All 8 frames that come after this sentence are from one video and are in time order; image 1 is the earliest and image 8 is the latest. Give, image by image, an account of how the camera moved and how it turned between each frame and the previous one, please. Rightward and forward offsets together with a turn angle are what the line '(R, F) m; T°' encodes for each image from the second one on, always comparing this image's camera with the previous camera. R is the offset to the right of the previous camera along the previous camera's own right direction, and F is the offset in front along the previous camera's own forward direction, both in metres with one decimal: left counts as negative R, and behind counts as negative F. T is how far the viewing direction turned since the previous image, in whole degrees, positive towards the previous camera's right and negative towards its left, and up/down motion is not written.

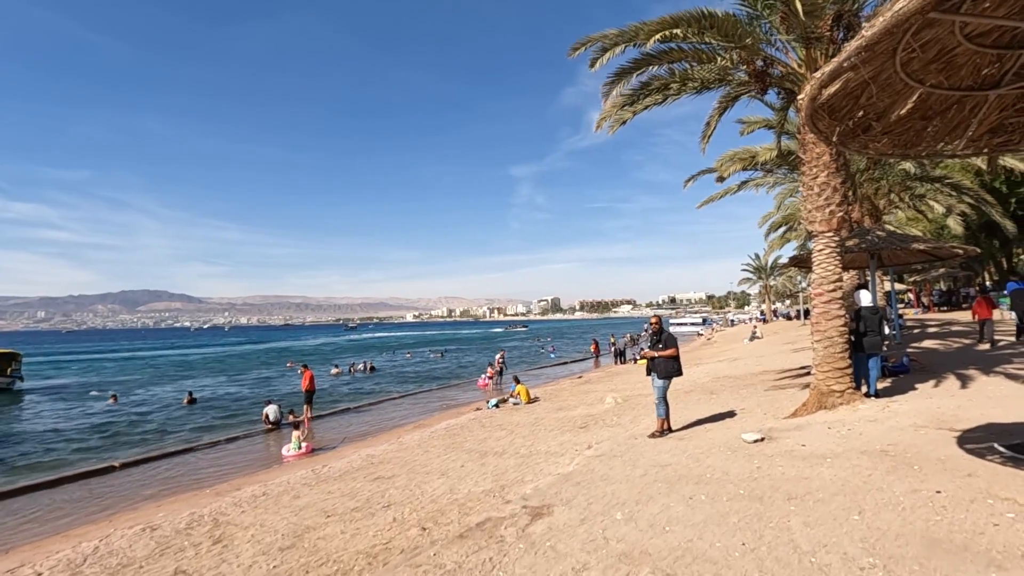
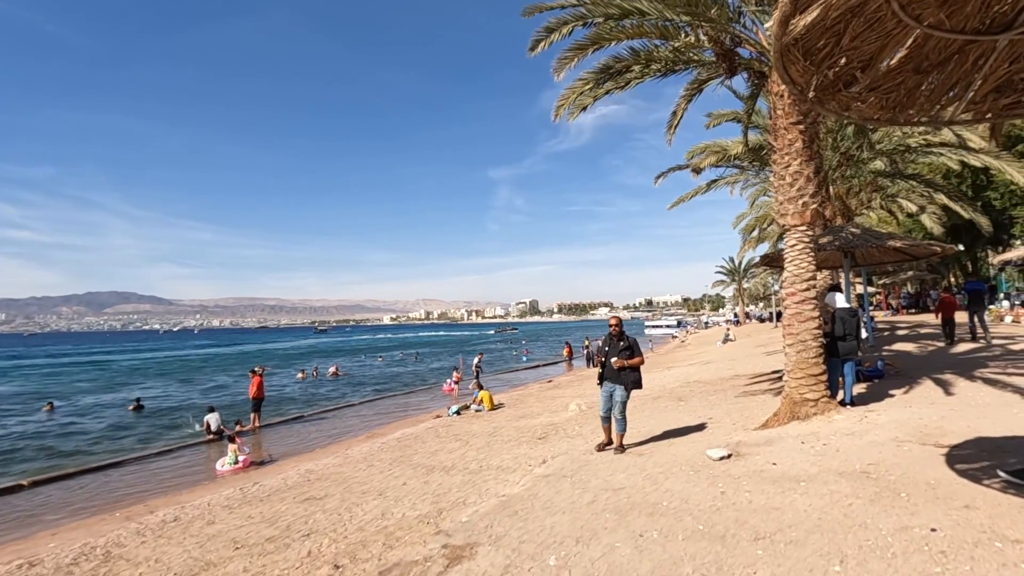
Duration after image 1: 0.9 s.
(+0.5, +0.8) m; +2°
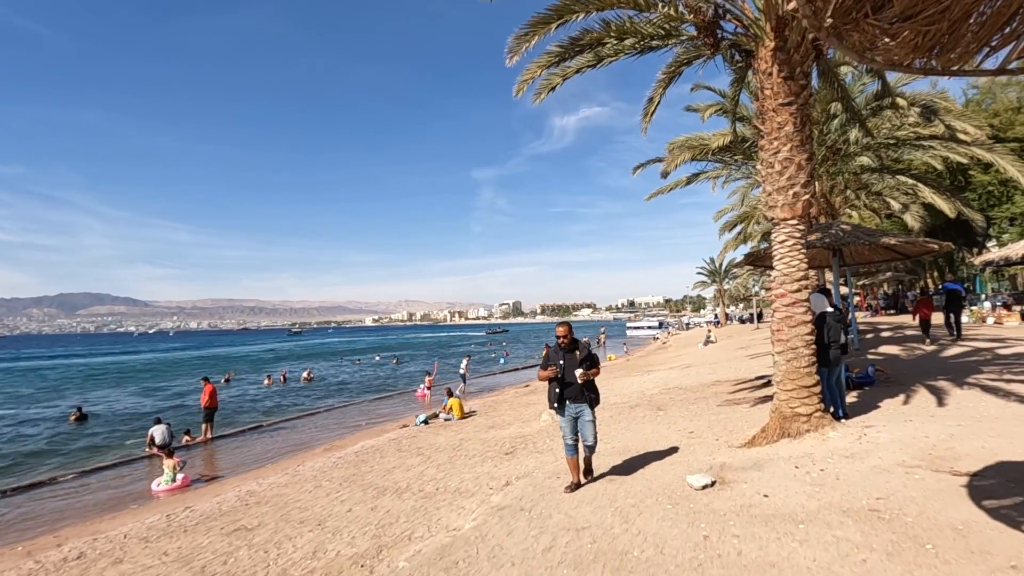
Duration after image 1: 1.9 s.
(+0.3, +0.9) m; +2°
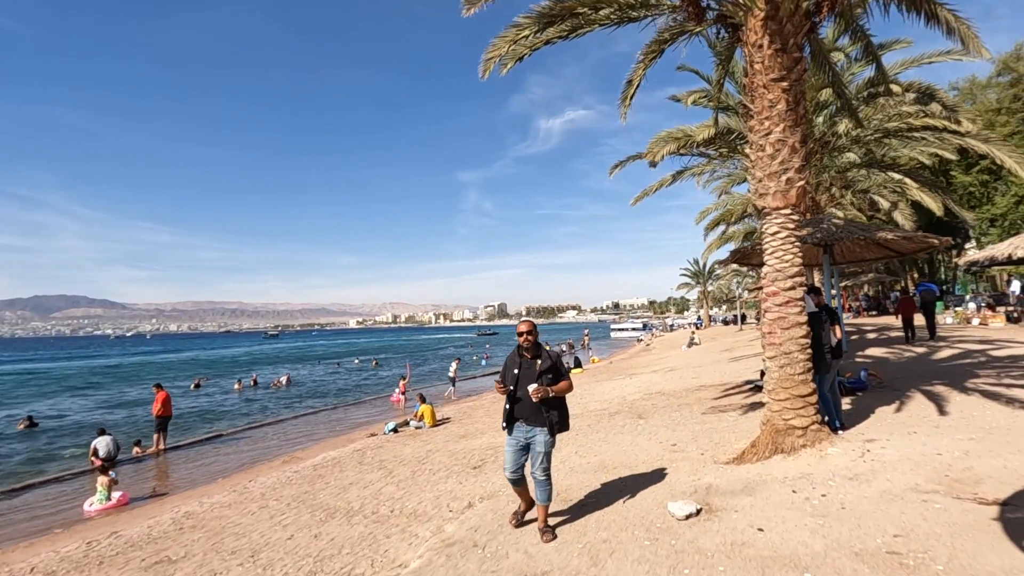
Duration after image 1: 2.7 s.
(+0.3, +0.8) m; +2°
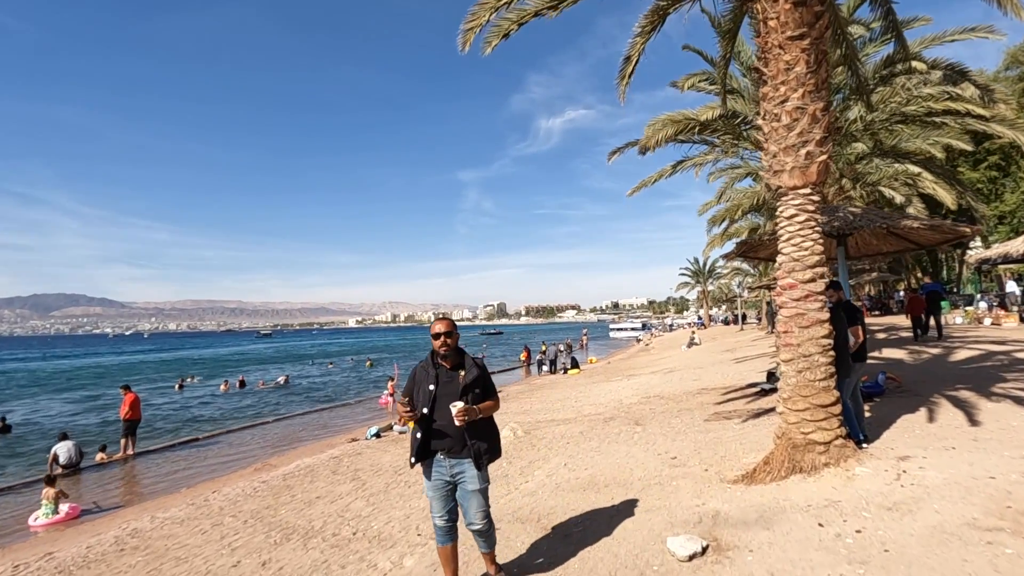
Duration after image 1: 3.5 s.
(+0.2, +0.8) m; 0°
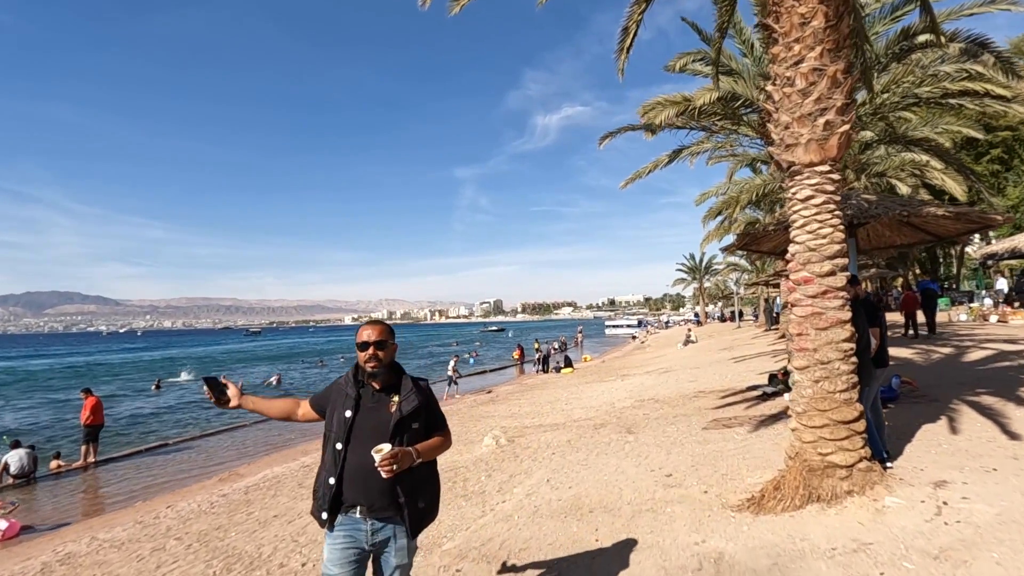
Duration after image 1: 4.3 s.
(+0.2, +0.8) m; 0°
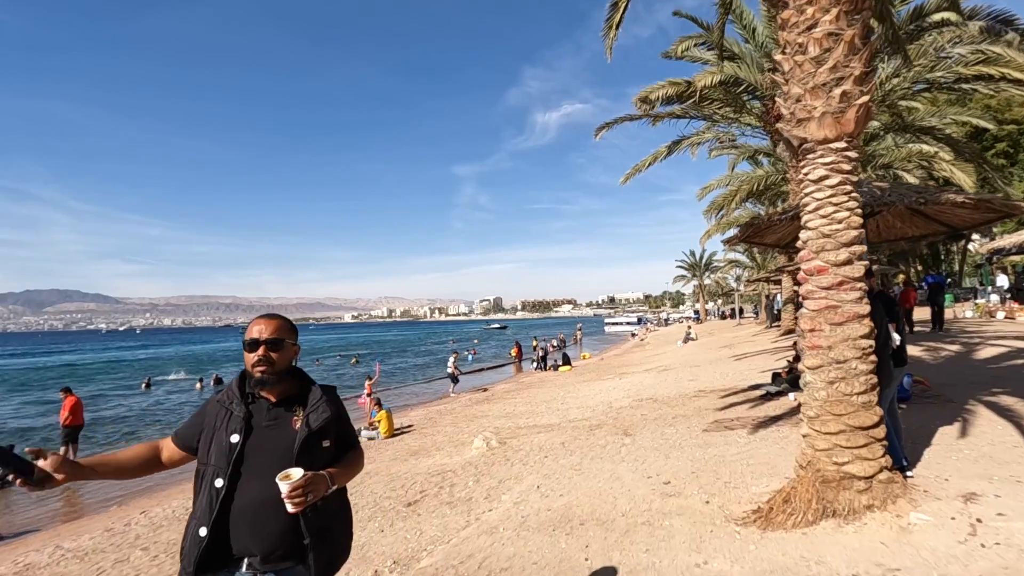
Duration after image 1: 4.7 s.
(+0.1, +0.4) m; 0°
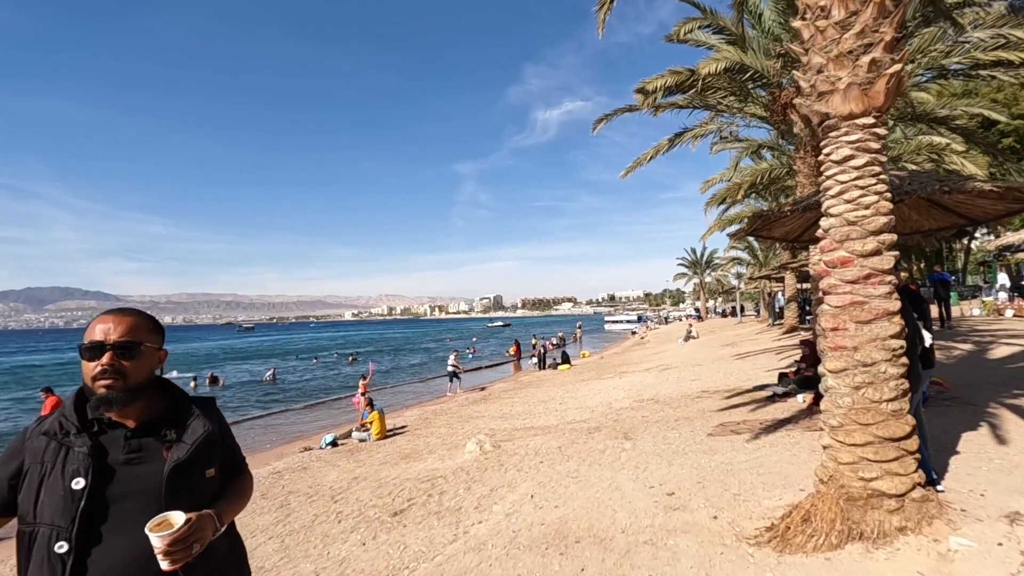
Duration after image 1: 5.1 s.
(+0.1, +0.4) m; 0°
